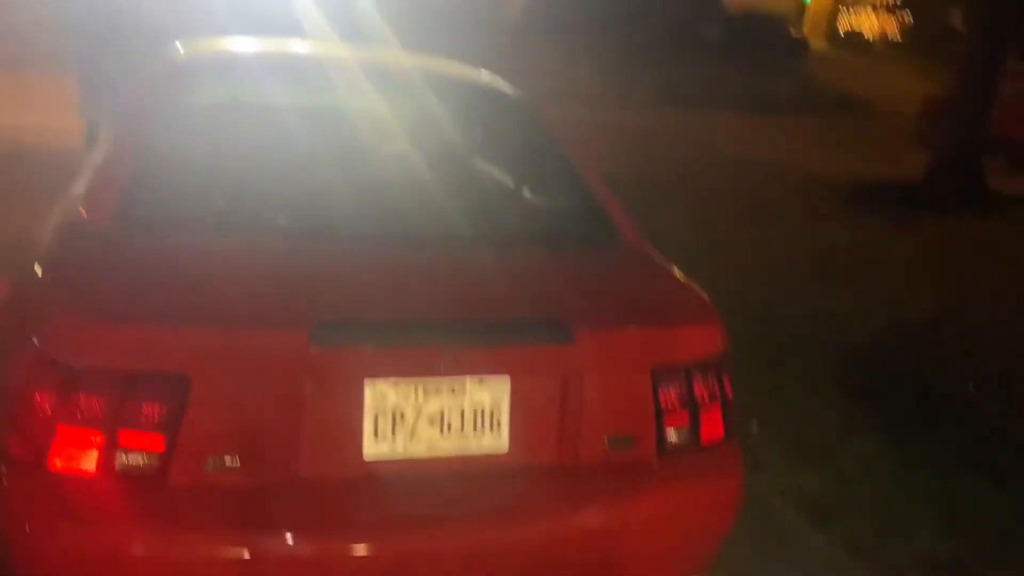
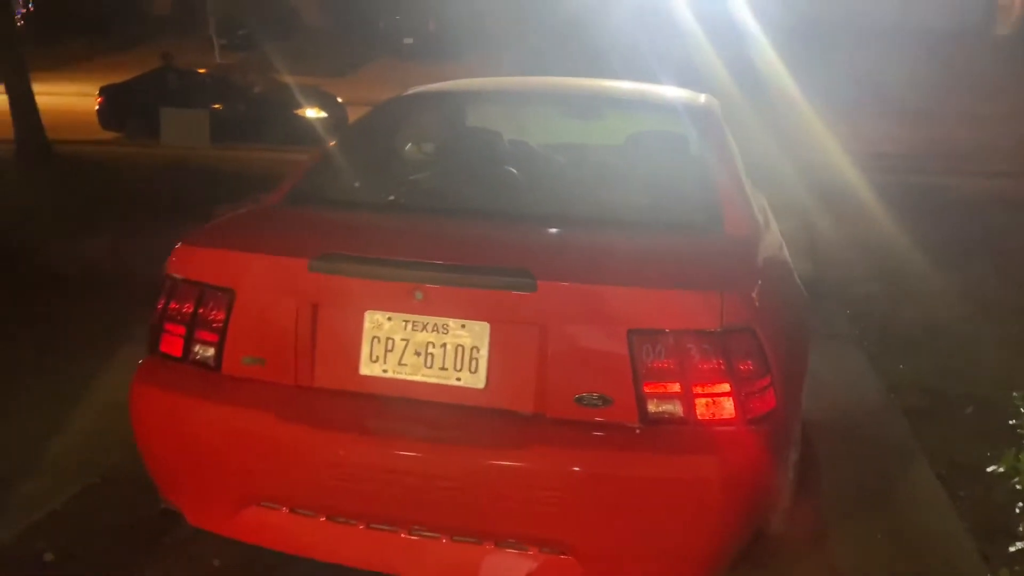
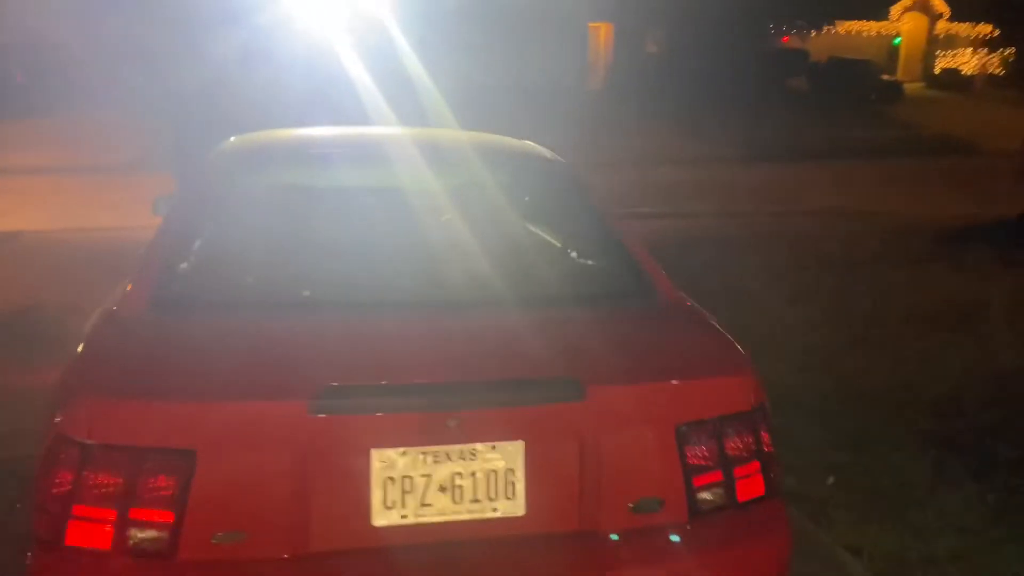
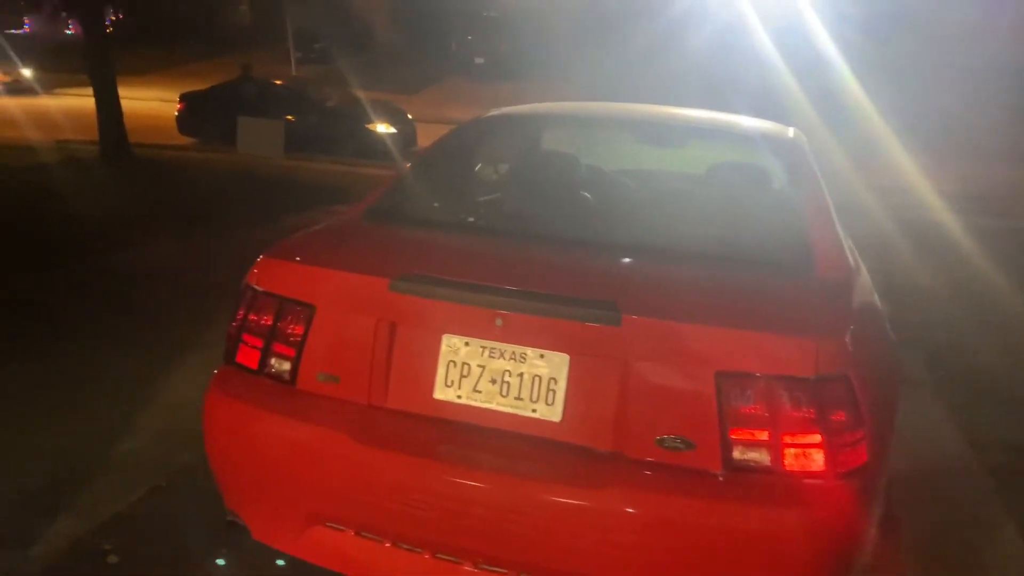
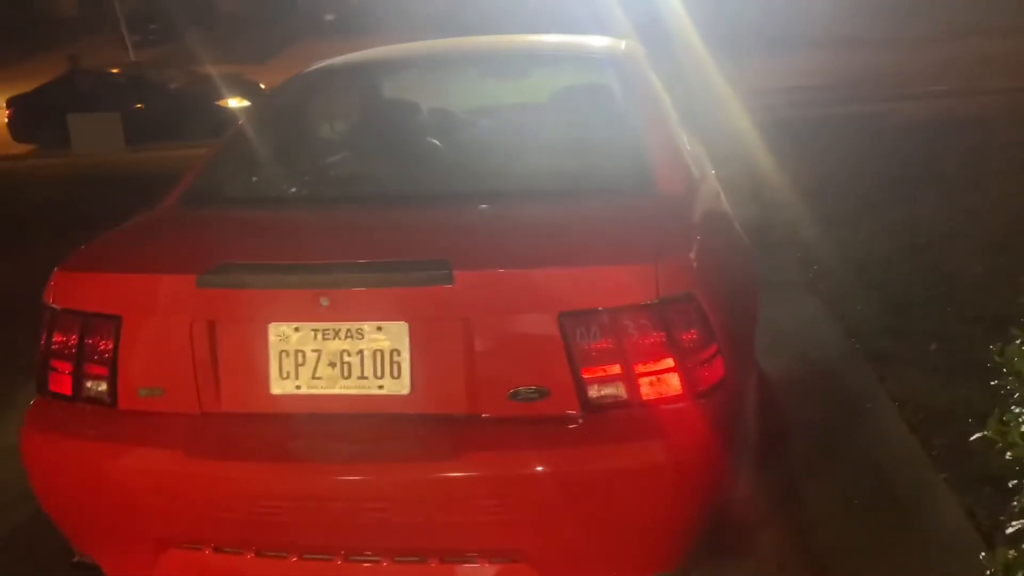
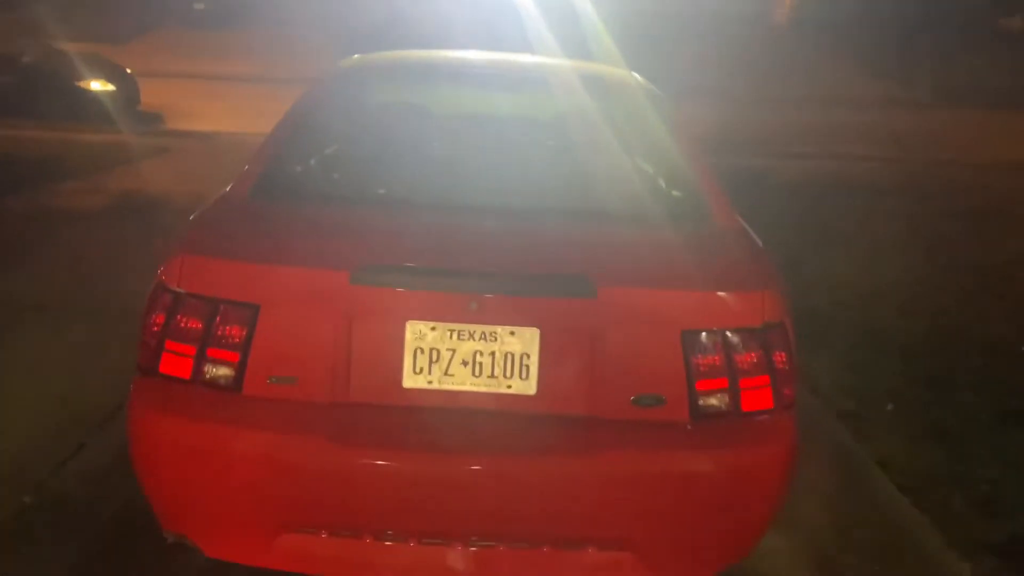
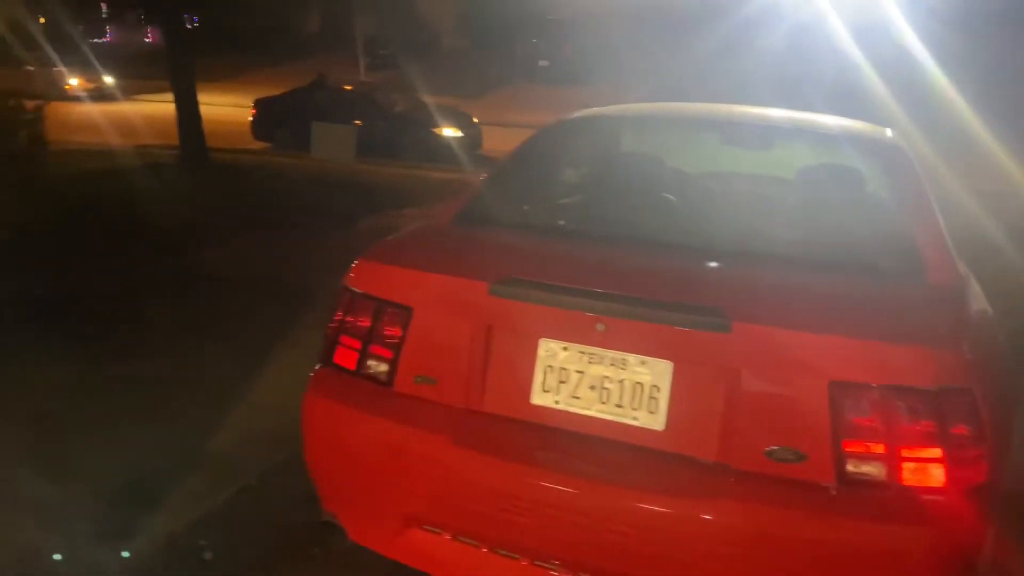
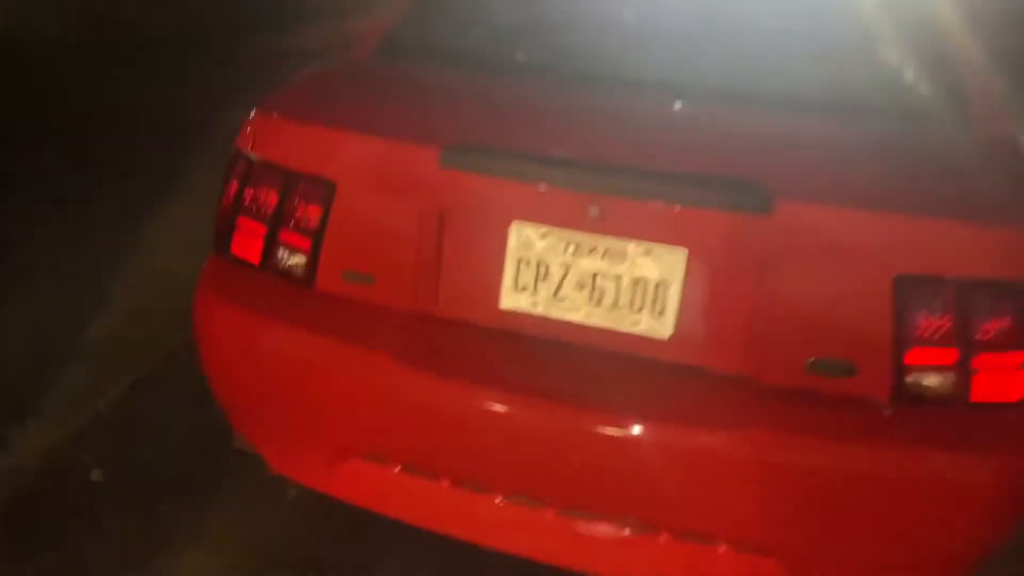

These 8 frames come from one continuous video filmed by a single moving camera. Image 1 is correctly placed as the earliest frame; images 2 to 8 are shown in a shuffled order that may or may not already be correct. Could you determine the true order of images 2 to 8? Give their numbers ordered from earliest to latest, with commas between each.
3, 6, 5, 2, 4, 7, 8
